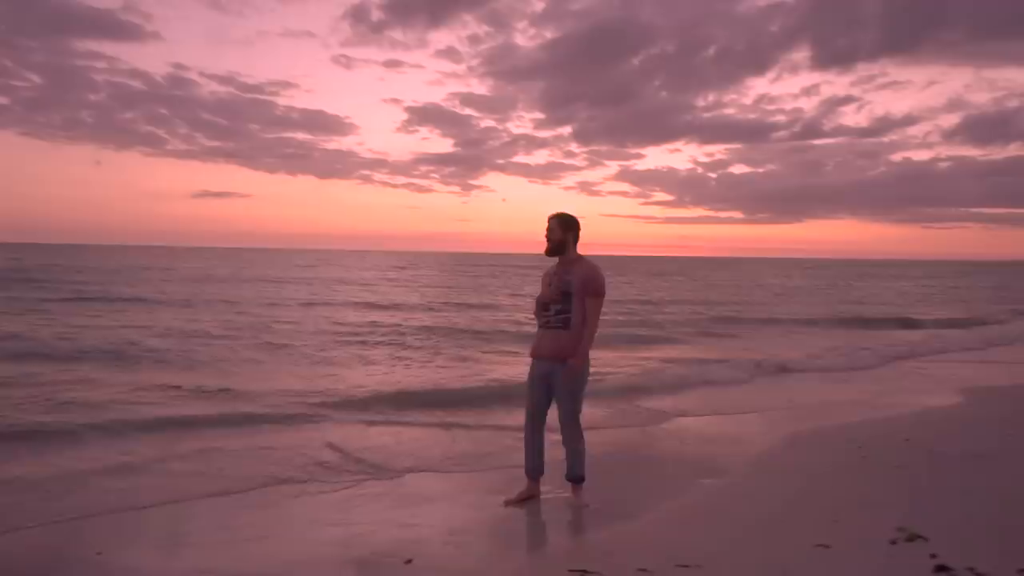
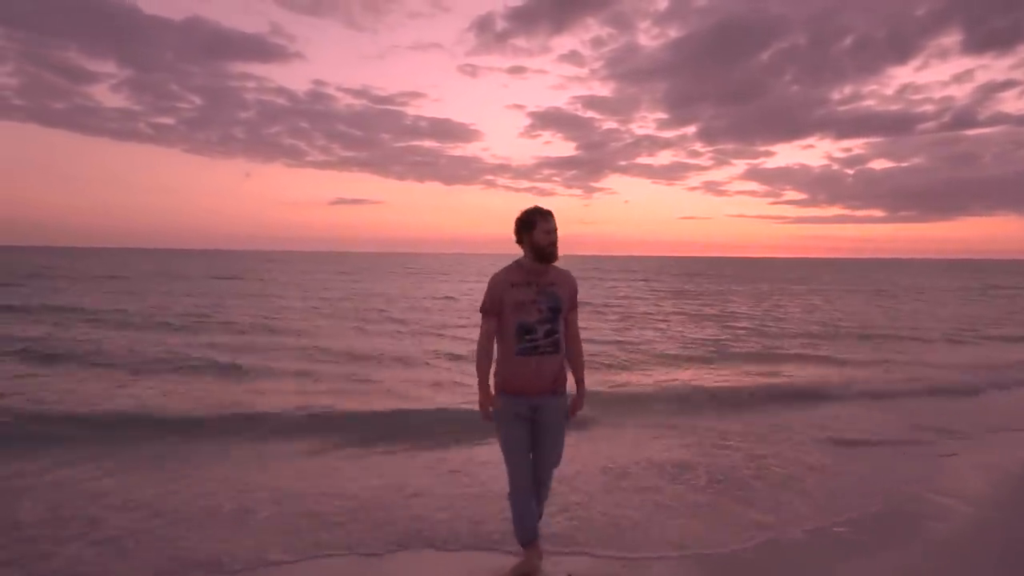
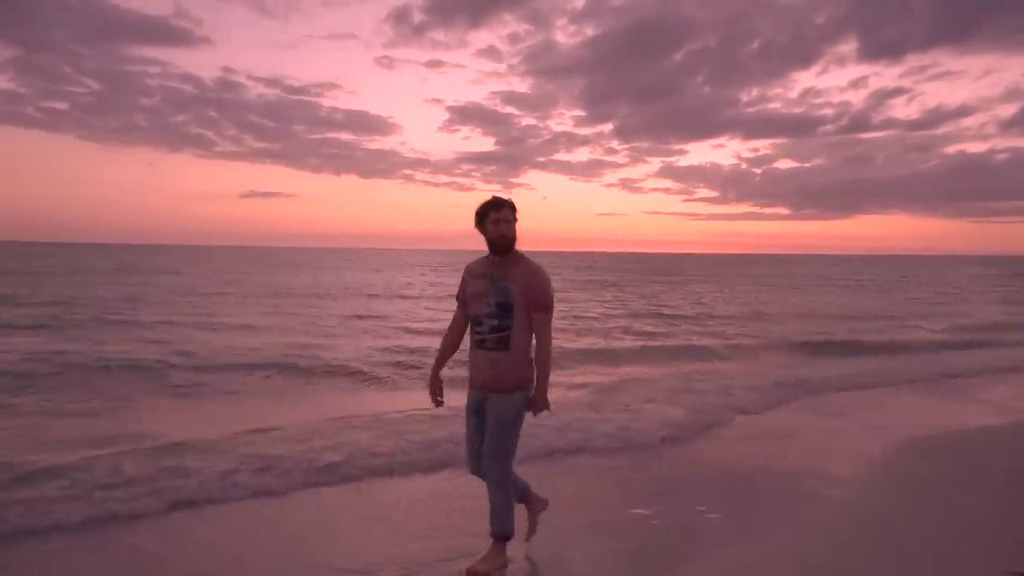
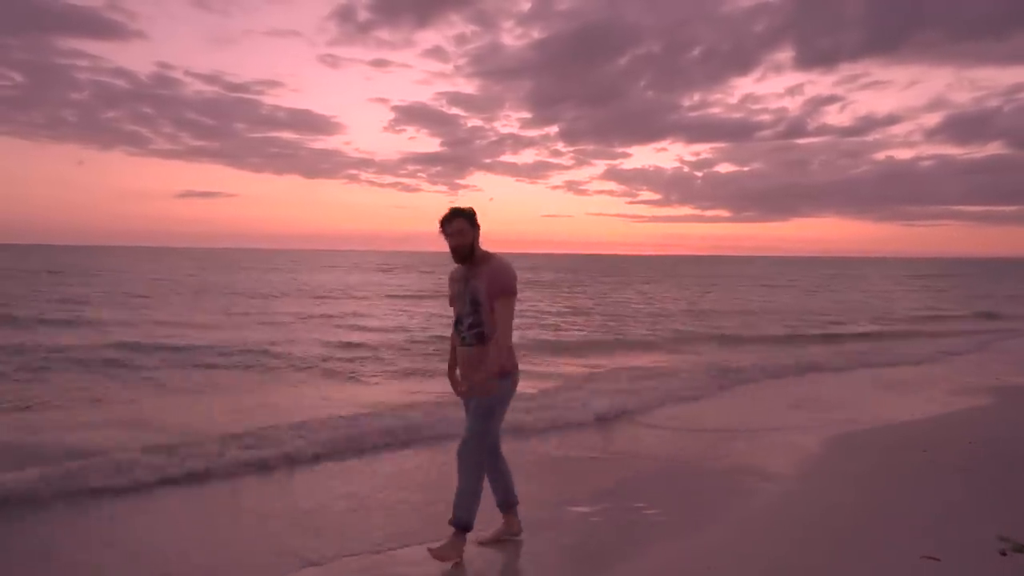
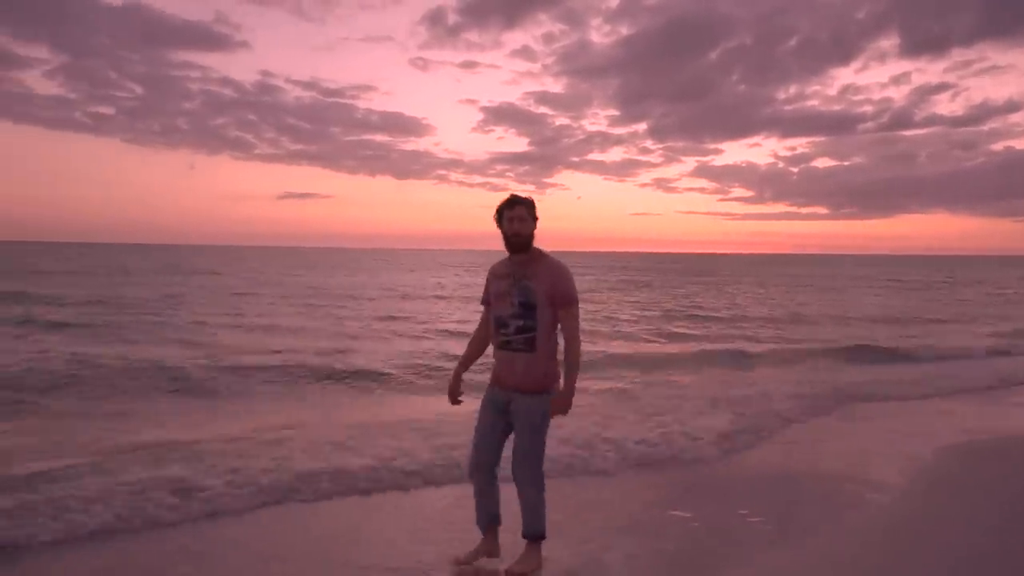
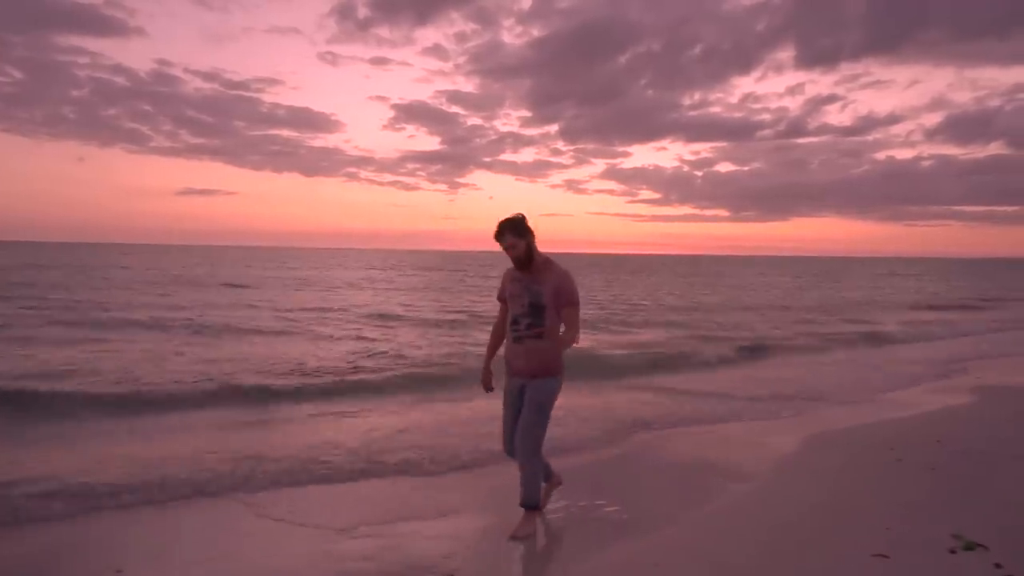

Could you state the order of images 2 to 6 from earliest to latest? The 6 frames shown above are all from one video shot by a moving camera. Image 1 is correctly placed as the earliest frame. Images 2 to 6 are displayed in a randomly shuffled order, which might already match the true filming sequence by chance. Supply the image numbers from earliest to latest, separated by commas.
6, 4, 3, 5, 2
